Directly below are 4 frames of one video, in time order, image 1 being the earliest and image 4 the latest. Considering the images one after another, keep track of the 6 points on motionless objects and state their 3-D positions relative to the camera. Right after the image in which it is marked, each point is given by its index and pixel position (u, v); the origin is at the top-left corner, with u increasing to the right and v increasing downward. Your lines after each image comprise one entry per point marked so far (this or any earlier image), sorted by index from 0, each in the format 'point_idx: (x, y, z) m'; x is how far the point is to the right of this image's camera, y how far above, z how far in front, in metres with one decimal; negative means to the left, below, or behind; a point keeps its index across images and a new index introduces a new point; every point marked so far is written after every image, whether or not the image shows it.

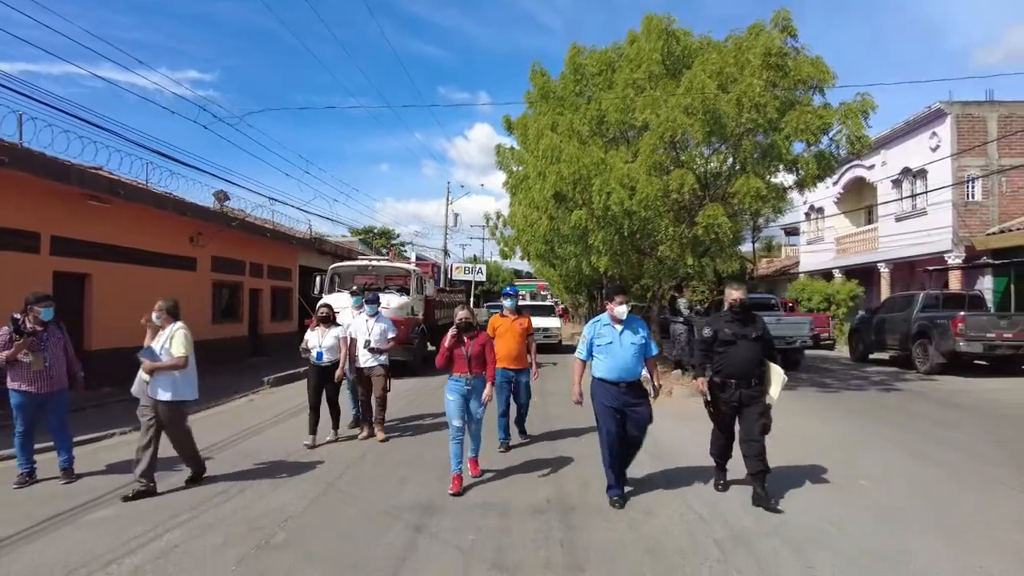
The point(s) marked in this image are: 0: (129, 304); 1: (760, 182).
0: (-7.4, -0.4, +14.0) m
1: (+3.5, +1.5, +10.3) m
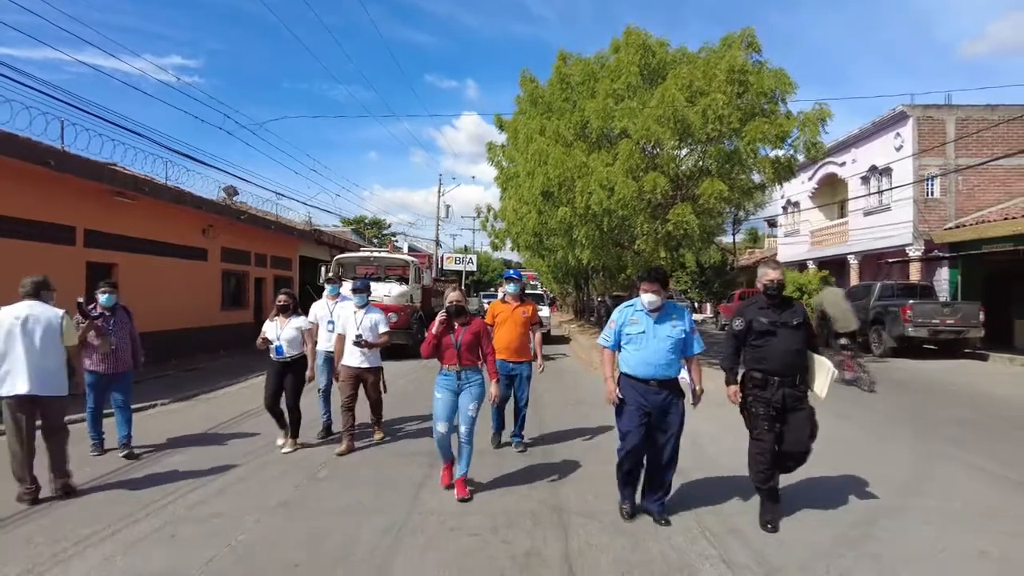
0: (-7.6, -0.1, +15.2) m
1: (+3.3, +1.6, +11.6) m
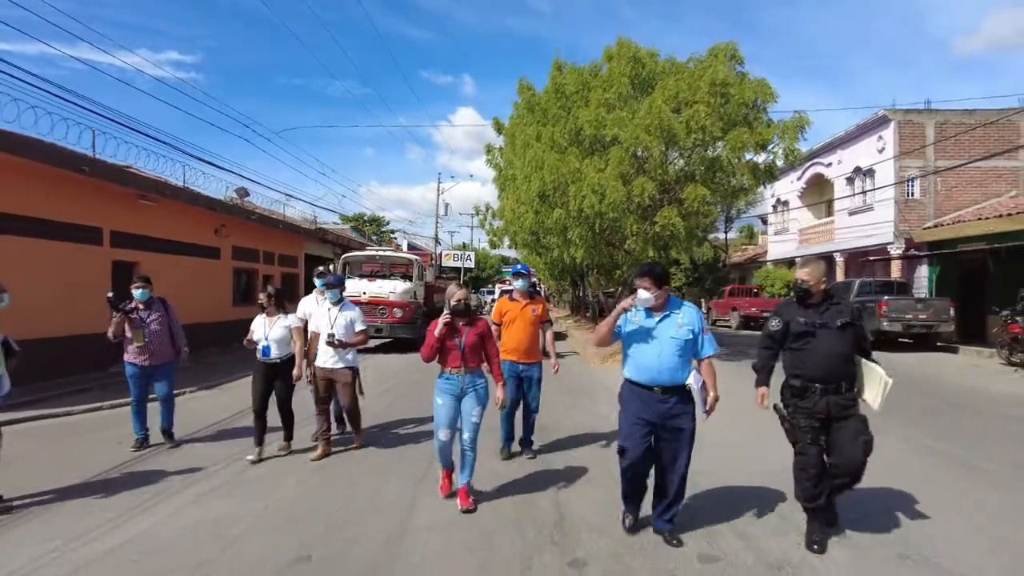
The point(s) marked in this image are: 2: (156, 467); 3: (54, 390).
0: (-7.6, -0.1, +16.0) m
1: (+3.3, +1.7, +12.5) m
2: (-3.2, -1.6, +6.6) m
3: (-7.2, -1.6, +11.4) m
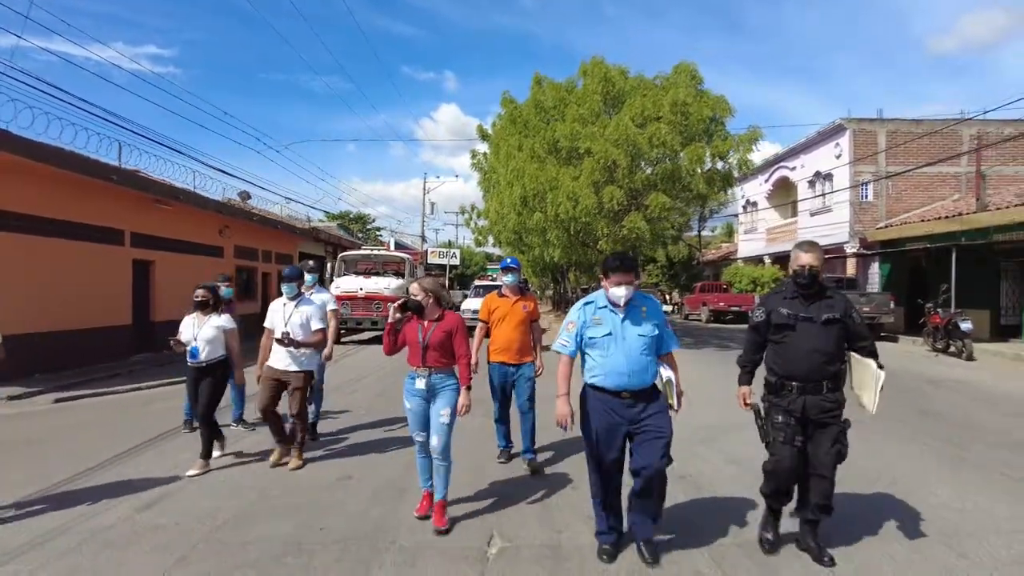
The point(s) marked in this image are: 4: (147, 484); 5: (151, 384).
0: (-8.0, 0.0, +17.4) m
1: (+3.0, +1.8, +14.1) m
2: (-3.4, -1.5, +8.0) m
3: (-7.4, -1.5, +12.8) m
4: (-3.0, -1.6, +5.9) m
5: (-5.9, -1.6, +11.9) m
